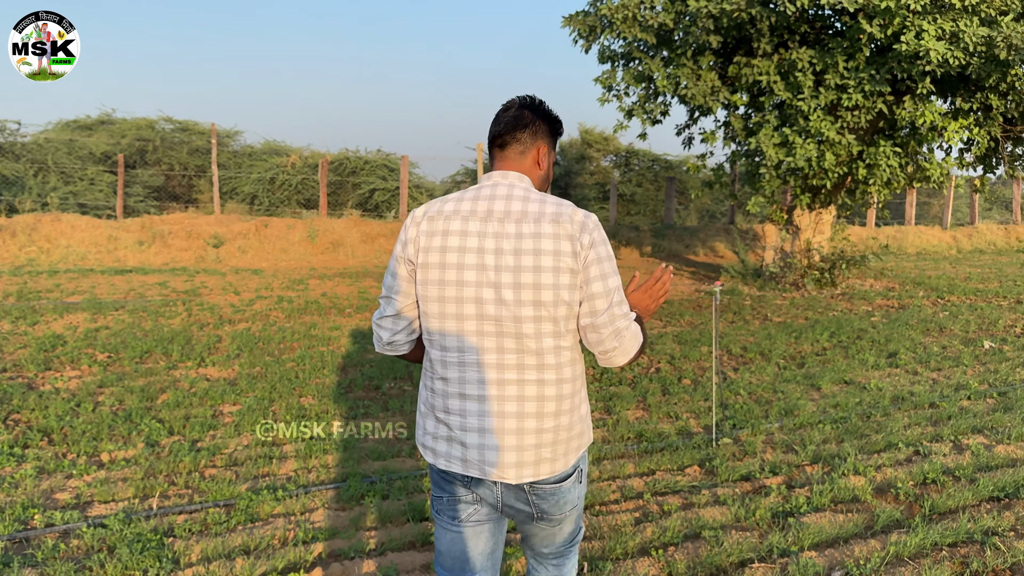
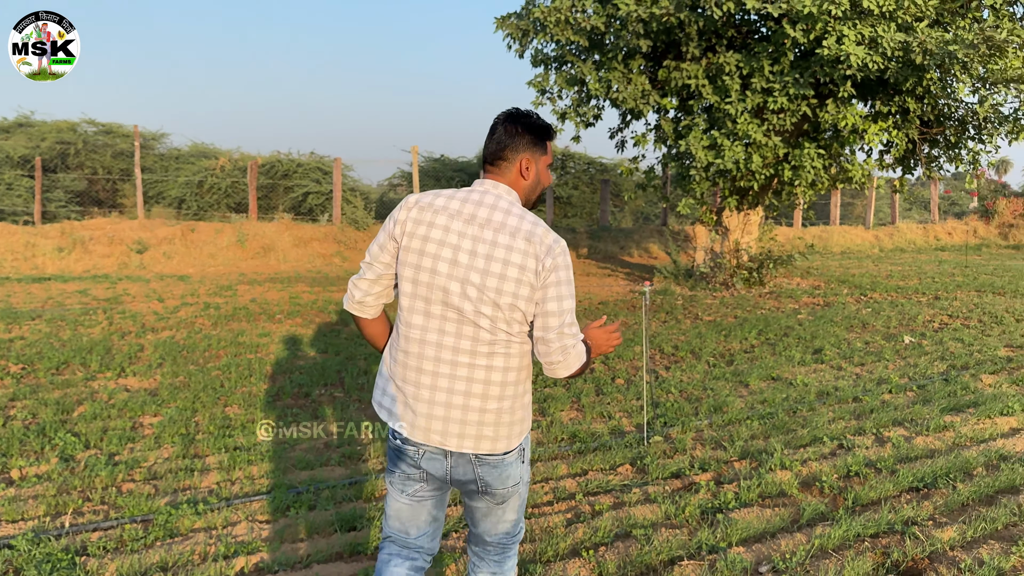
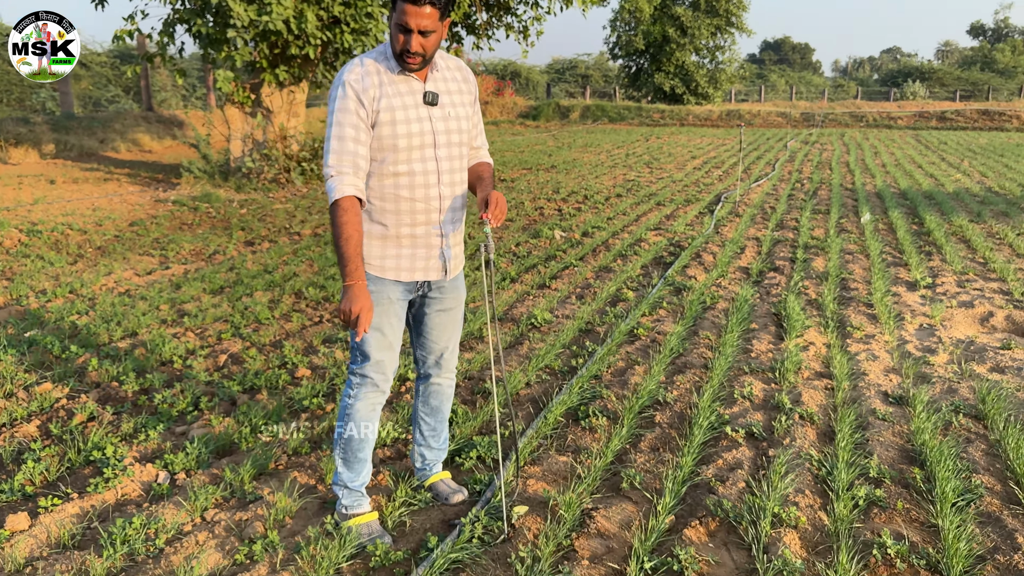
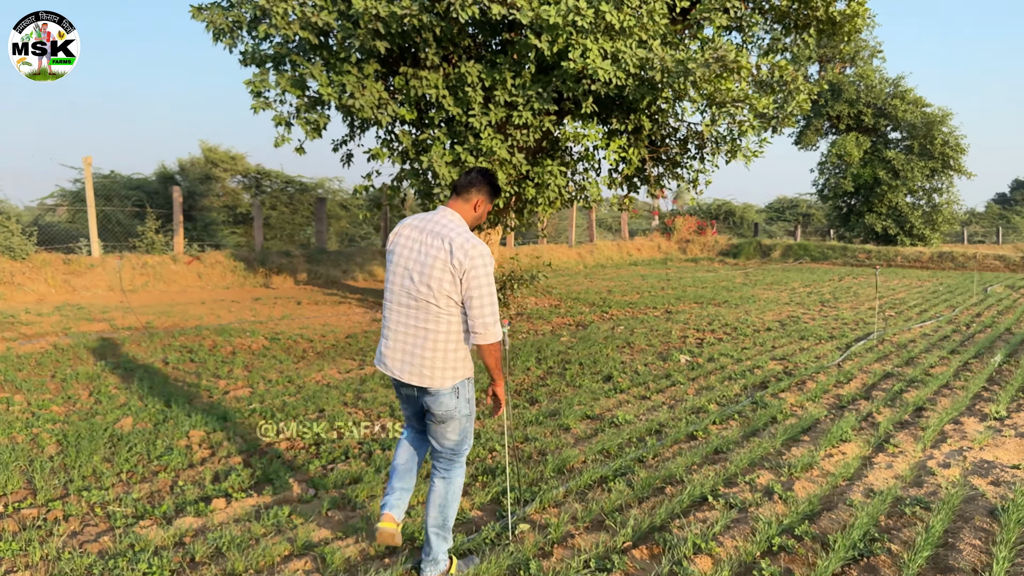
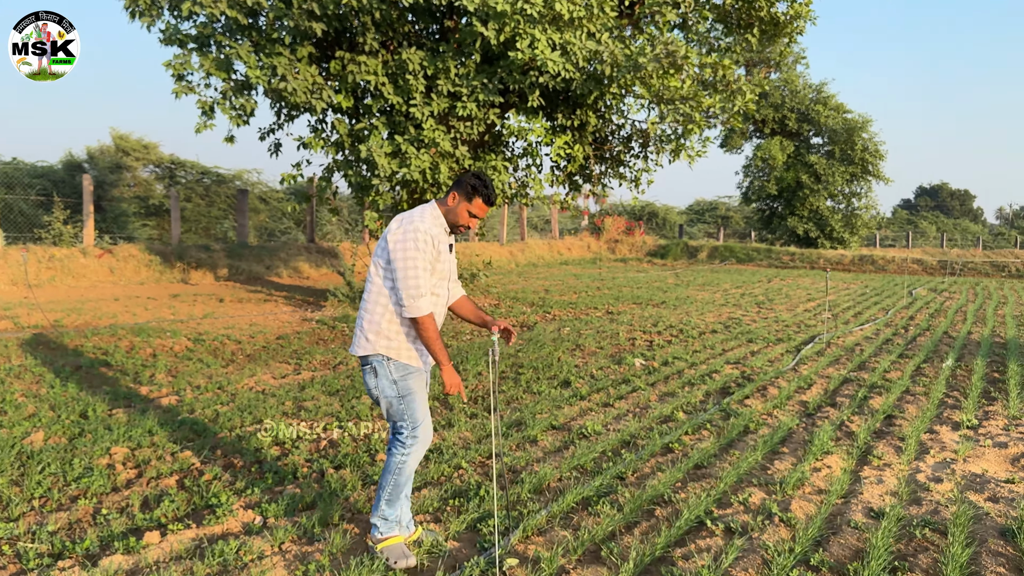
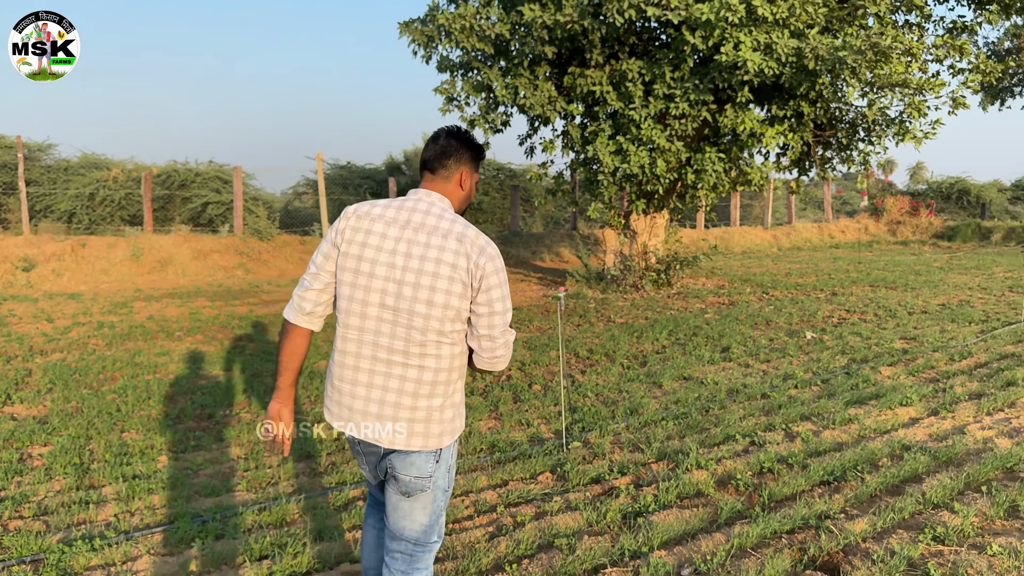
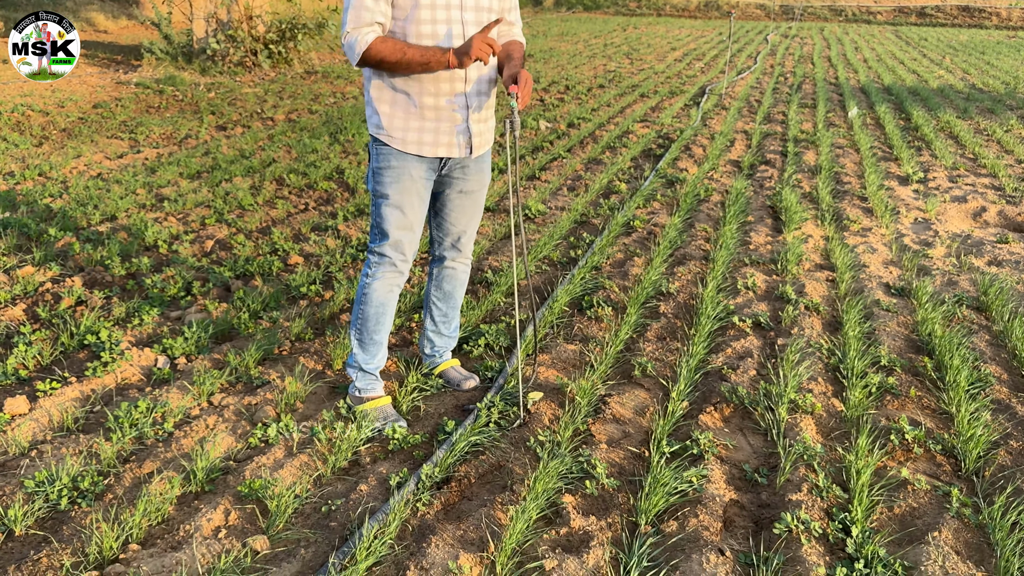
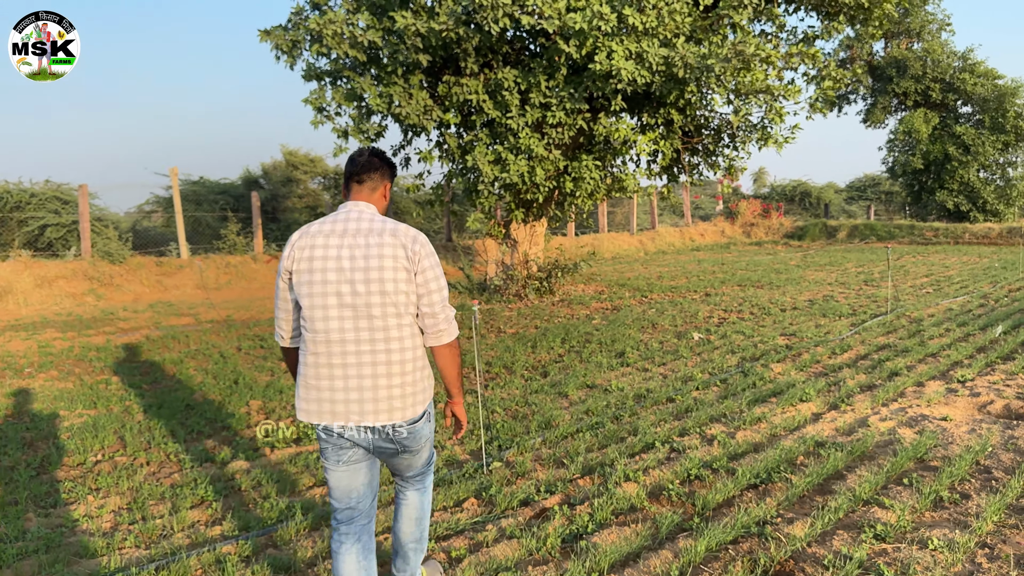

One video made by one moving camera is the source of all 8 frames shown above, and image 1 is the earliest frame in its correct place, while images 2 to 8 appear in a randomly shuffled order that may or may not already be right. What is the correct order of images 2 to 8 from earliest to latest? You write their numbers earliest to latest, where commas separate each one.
2, 6, 8, 4, 5, 3, 7
